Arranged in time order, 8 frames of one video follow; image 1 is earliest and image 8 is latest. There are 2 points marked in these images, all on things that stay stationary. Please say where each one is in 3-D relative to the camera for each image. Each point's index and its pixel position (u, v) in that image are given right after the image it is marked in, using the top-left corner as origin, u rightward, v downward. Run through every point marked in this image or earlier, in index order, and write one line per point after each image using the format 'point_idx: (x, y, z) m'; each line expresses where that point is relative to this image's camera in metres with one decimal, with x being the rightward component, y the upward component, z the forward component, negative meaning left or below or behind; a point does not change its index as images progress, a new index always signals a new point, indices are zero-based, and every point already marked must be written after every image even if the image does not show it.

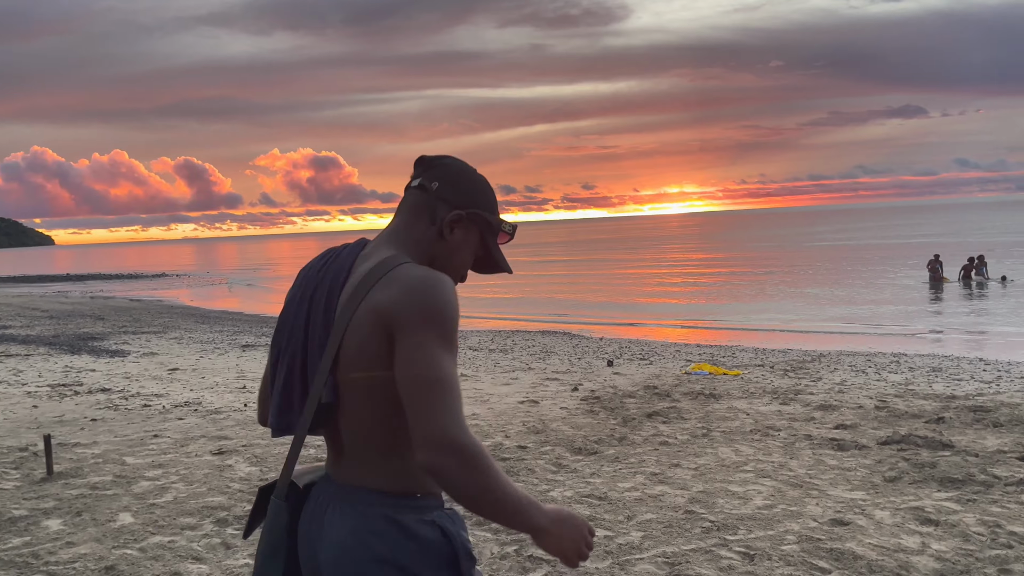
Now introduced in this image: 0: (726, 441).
0: (+2.1, -1.5, +7.0) m
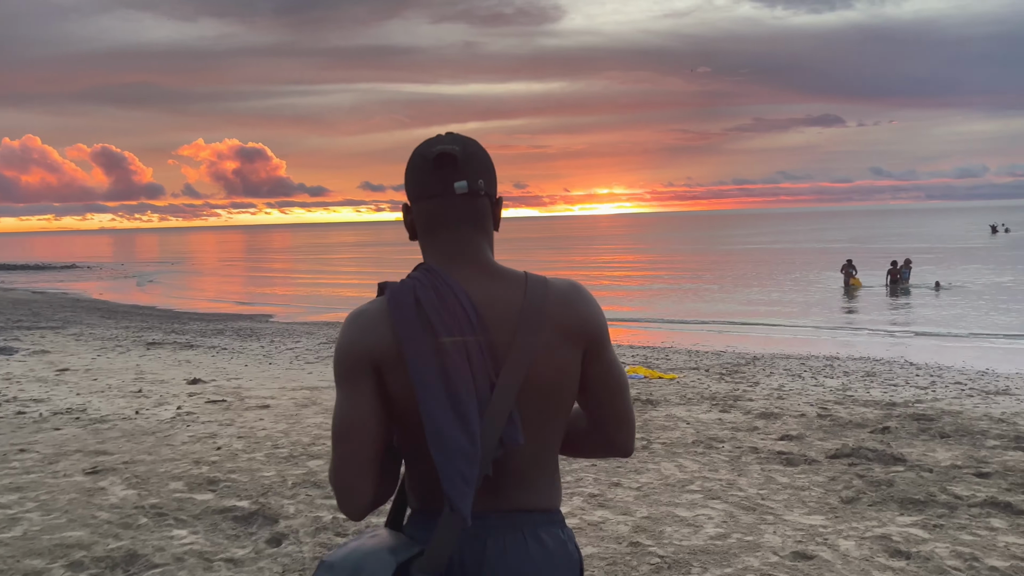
0: (+1.4, -1.5, +6.4) m
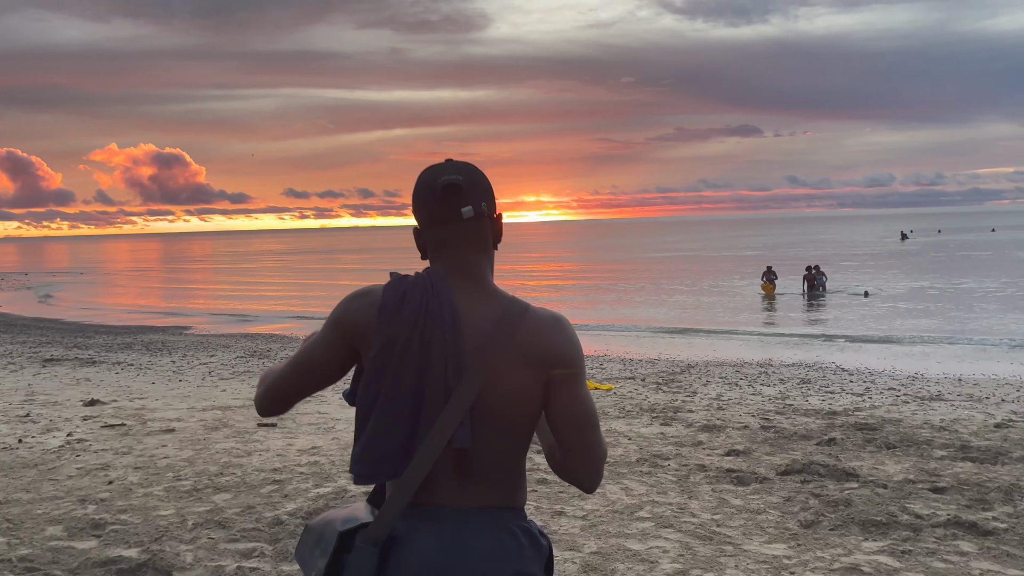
0: (+0.8, -1.6, +6.0) m
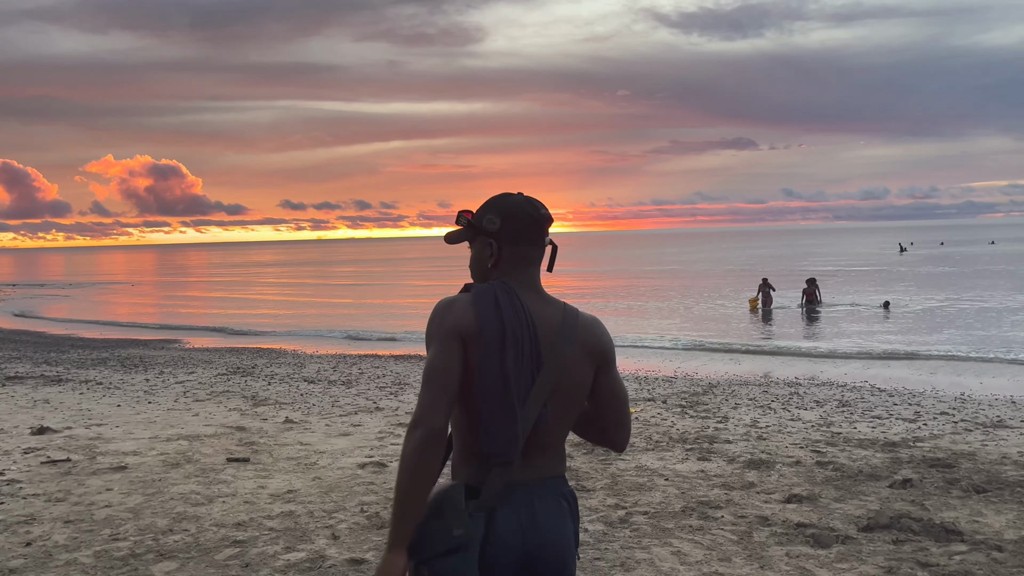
0: (+1.0, -1.6, +4.9) m
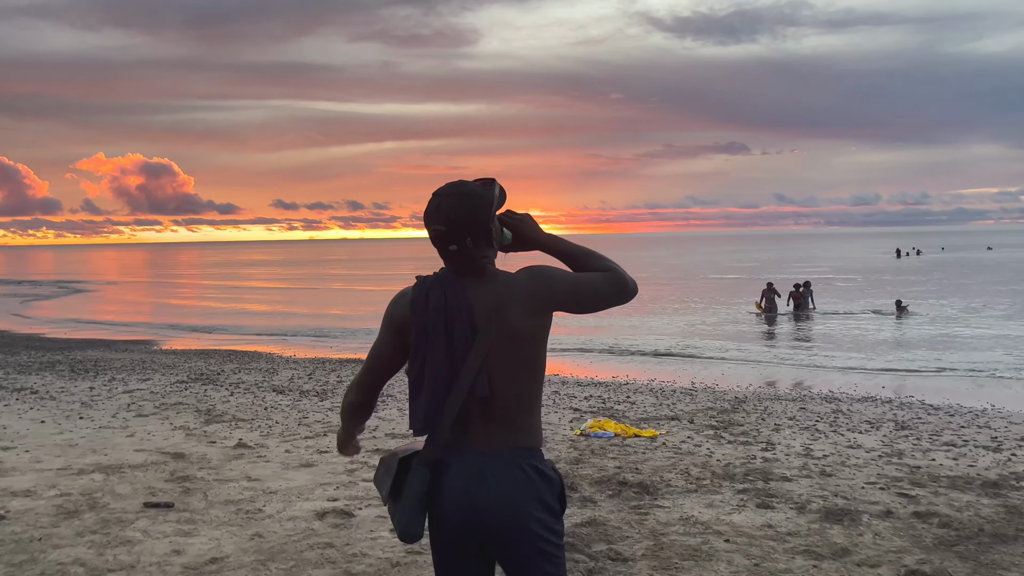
0: (+1.0, -1.6, +3.3) m
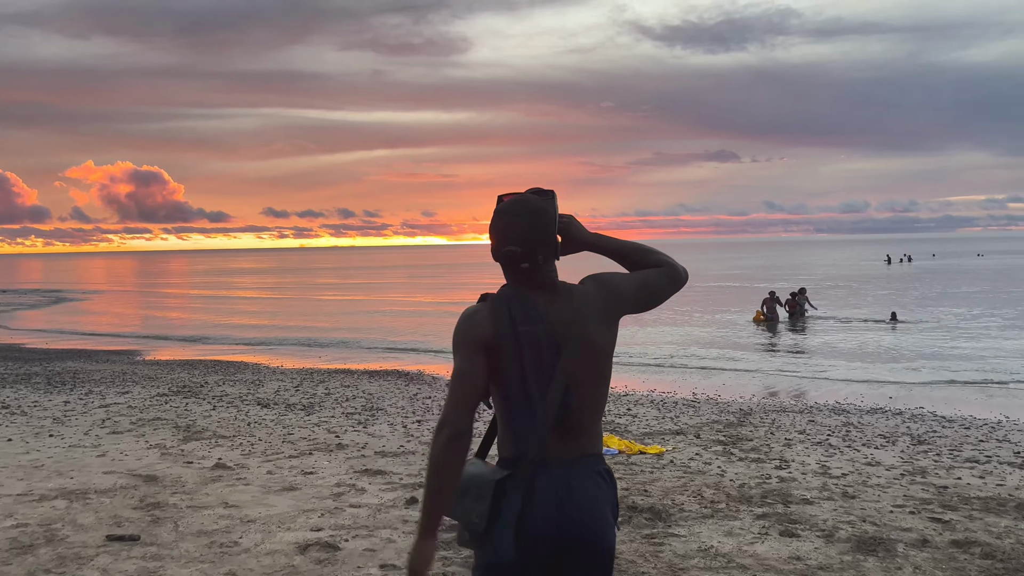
0: (+1.1, -1.6, +2.8) m
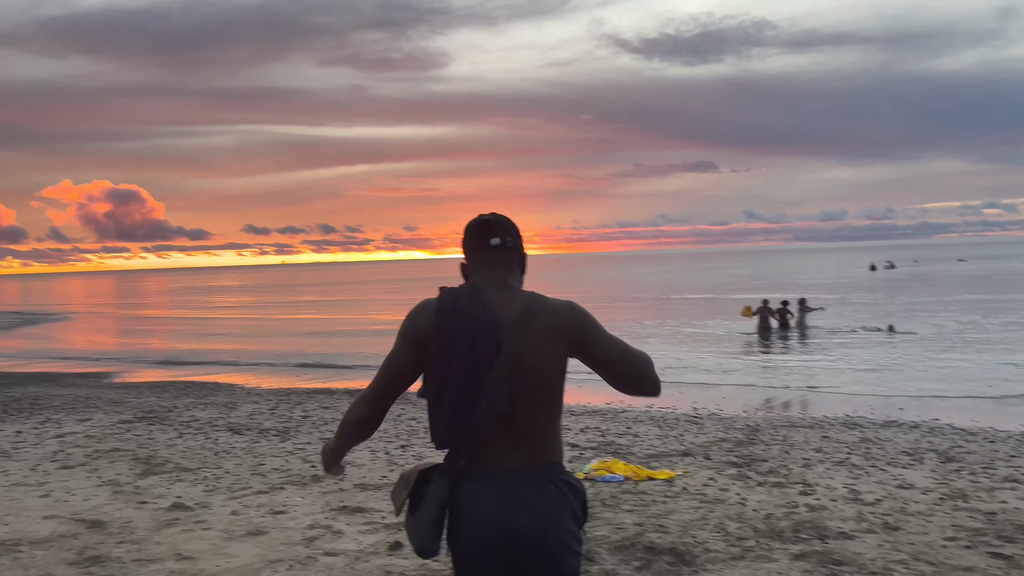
0: (+1.1, -1.7, +2.1) m
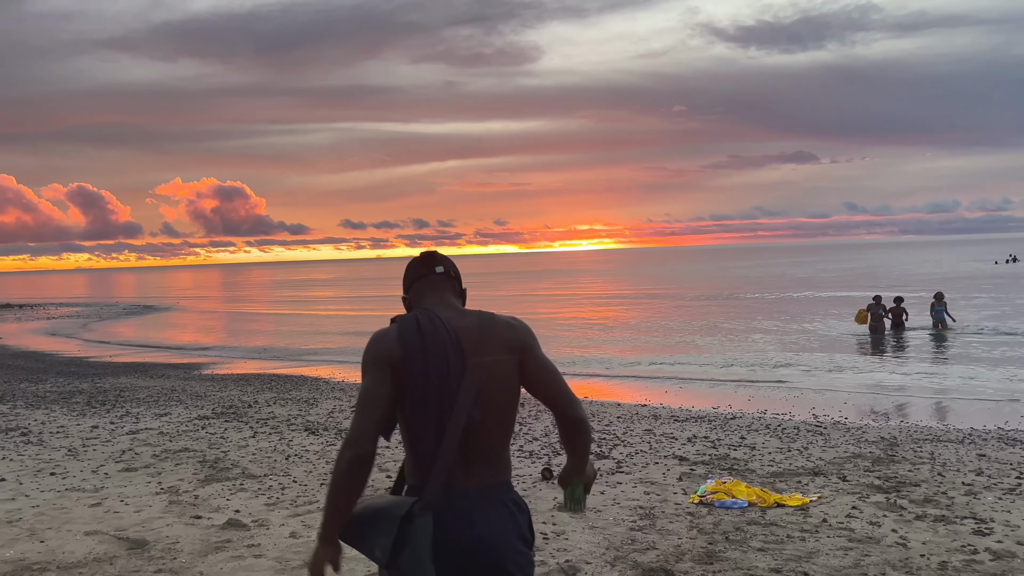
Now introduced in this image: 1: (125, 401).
0: (+1.4, -1.6, +1.0) m
1: (-6.4, -1.9, +11.9) m
